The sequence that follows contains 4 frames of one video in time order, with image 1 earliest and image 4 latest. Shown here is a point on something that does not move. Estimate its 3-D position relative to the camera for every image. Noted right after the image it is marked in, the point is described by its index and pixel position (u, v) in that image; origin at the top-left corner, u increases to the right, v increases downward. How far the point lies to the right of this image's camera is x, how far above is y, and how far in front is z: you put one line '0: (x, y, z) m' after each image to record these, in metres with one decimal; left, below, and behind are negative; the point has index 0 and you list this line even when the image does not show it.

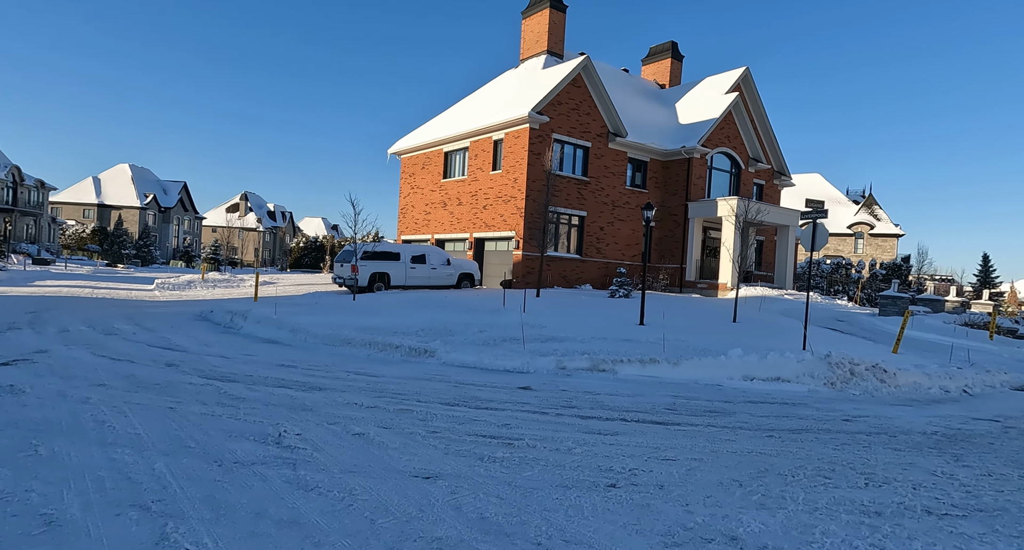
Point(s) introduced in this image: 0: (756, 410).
0: (+2.7, -1.5, +6.5) m
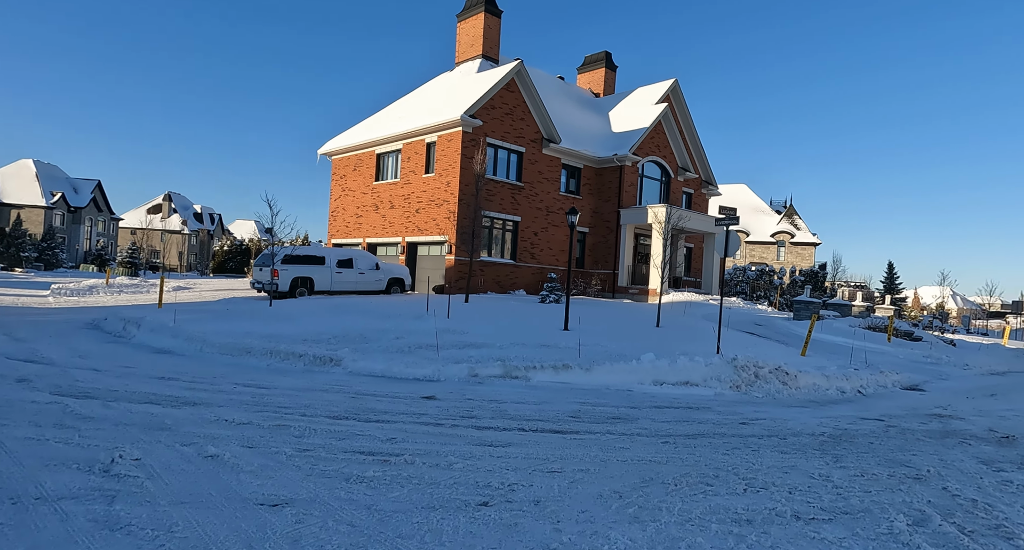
0: (+1.7, -1.6, +6.6) m
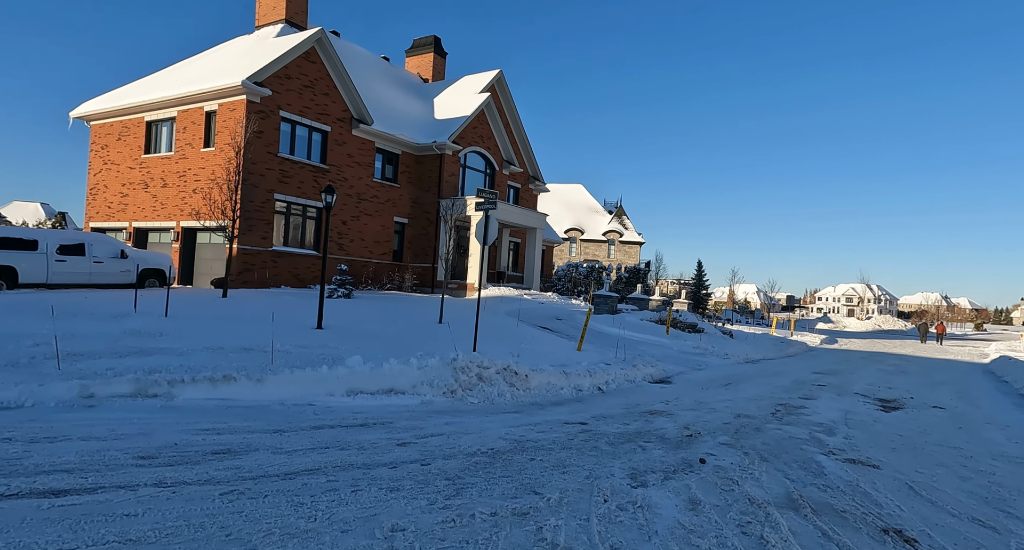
0: (-2.0, -1.5, +5.3) m
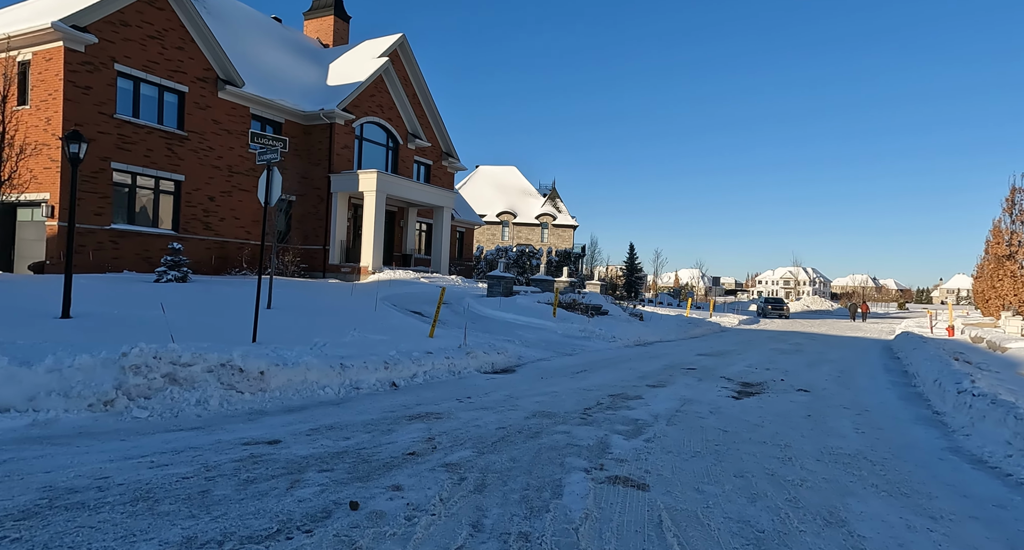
0: (-4.9, -1.2, +2.9) m
